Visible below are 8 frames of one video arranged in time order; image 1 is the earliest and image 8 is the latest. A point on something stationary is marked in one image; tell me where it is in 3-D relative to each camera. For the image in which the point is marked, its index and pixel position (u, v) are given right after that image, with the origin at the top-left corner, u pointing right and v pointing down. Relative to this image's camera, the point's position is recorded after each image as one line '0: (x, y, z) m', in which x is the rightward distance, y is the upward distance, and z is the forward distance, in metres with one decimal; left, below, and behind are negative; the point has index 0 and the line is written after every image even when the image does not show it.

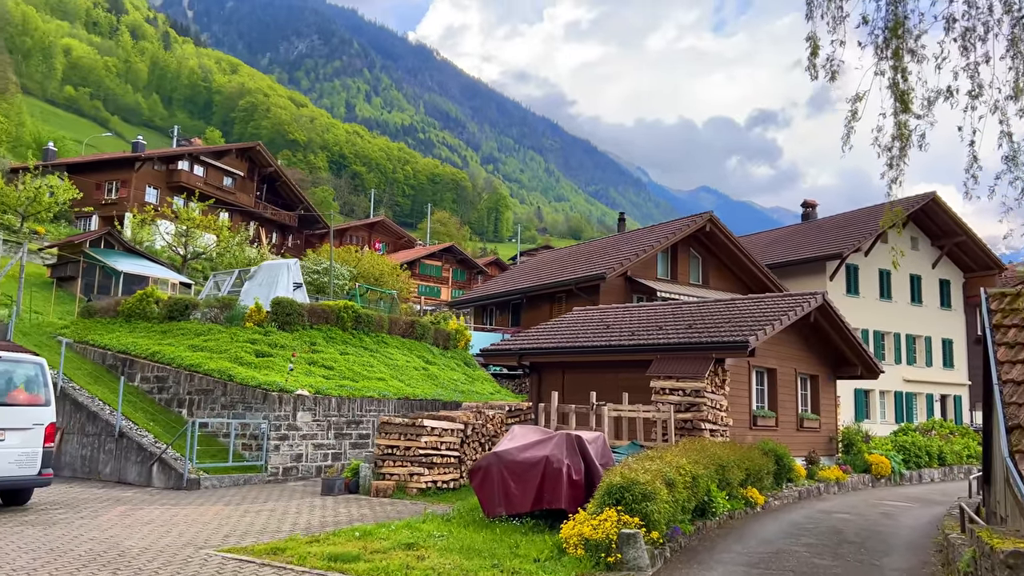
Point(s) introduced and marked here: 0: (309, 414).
0: (-4.1, -2.6, +16.7) m
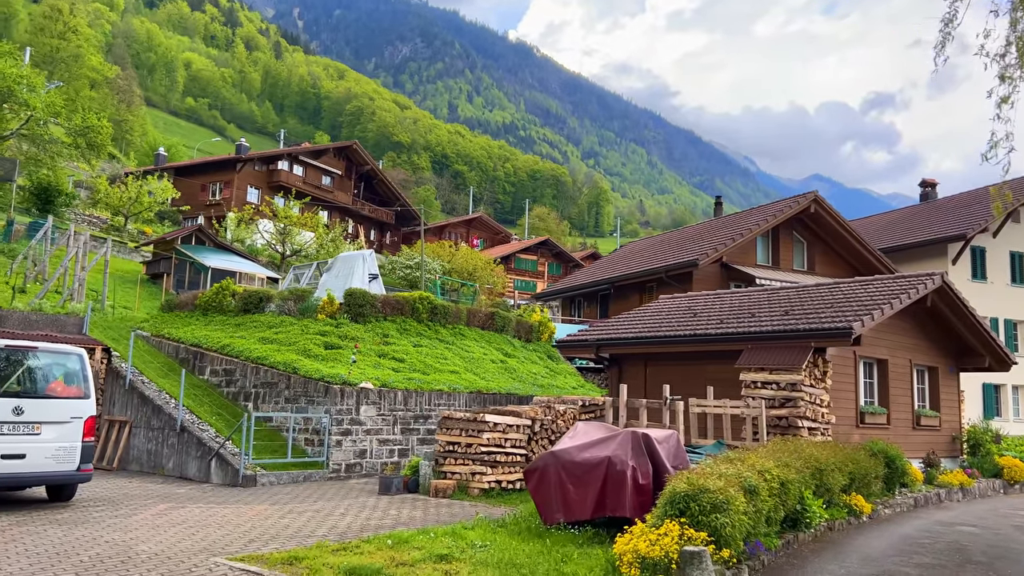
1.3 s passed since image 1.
0: (-2.7, -2.3, +15.9) m
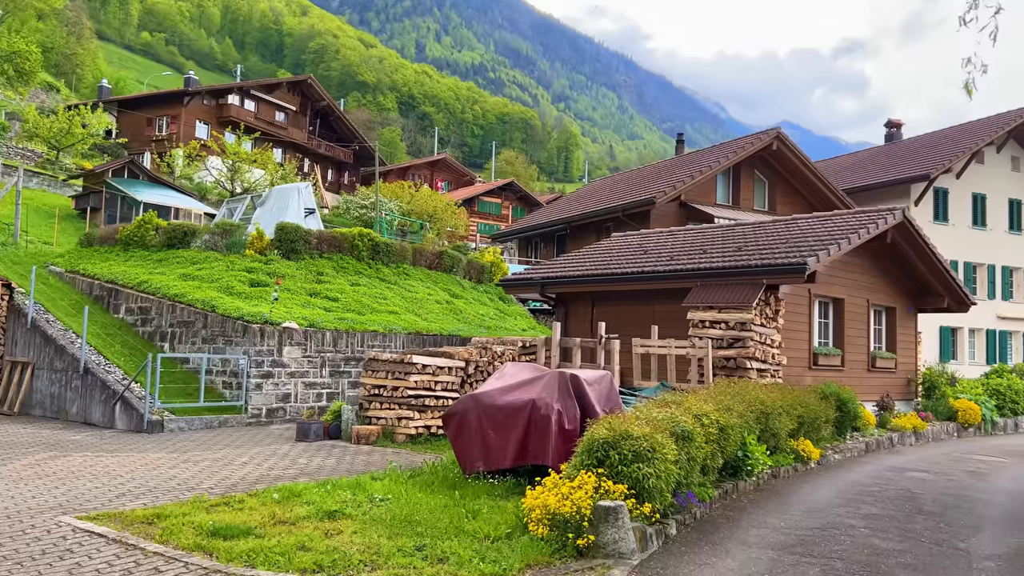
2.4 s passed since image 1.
0: (-3.9, -1.1, +14.8) m
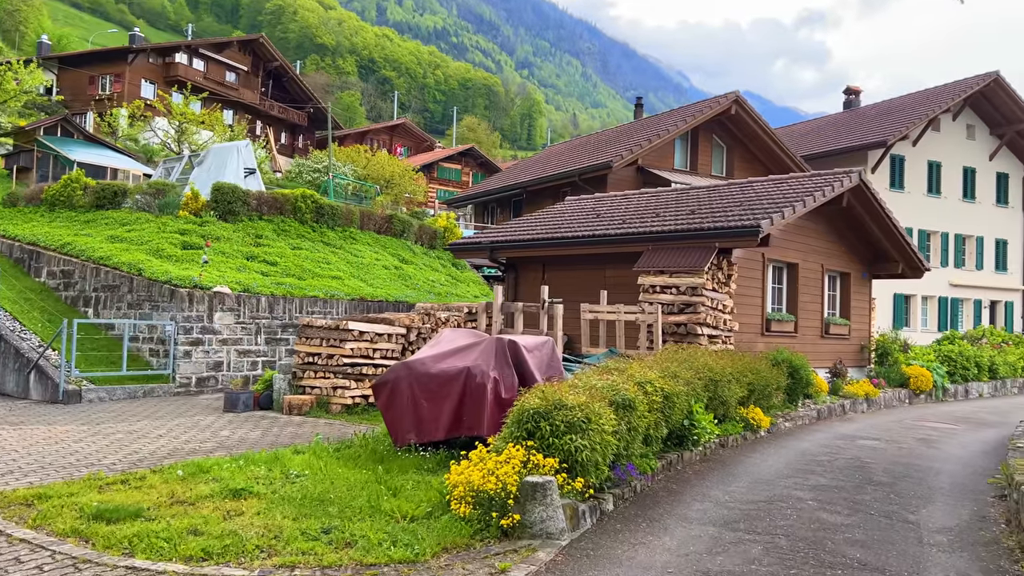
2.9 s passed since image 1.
0: (-4.8, -0.5, +14.0) m
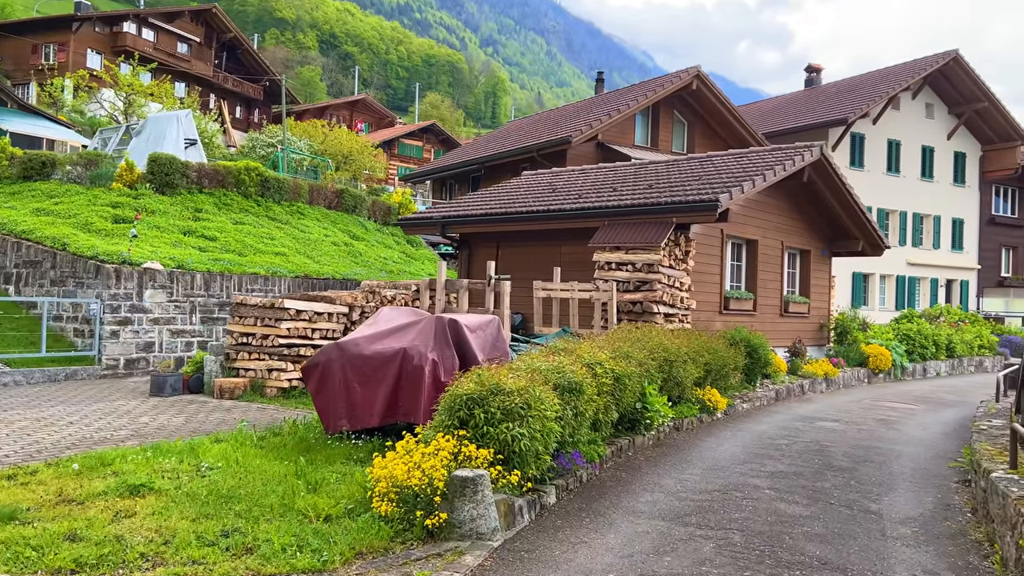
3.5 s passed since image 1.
0: (-5.6, -0.1, +13.2) m
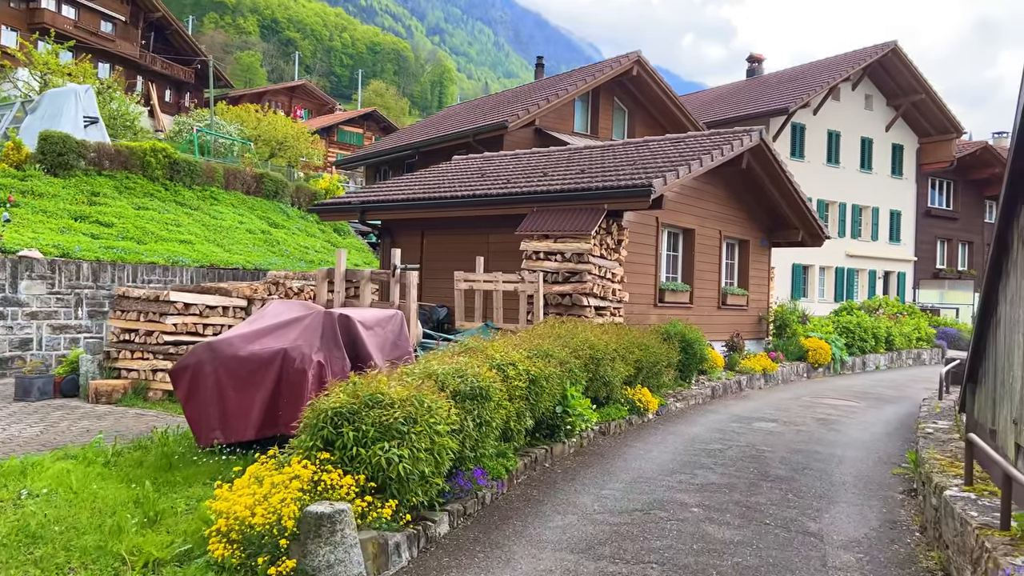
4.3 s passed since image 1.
0: (-6.8, +0.1, +11.8) m
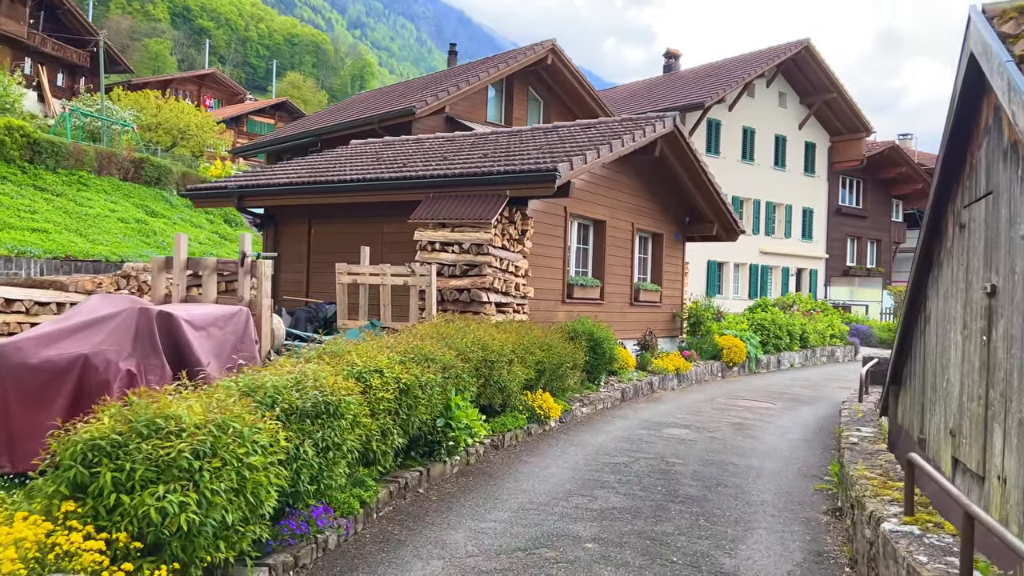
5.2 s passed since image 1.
0: (-8.2, +0.1, +10.0) m
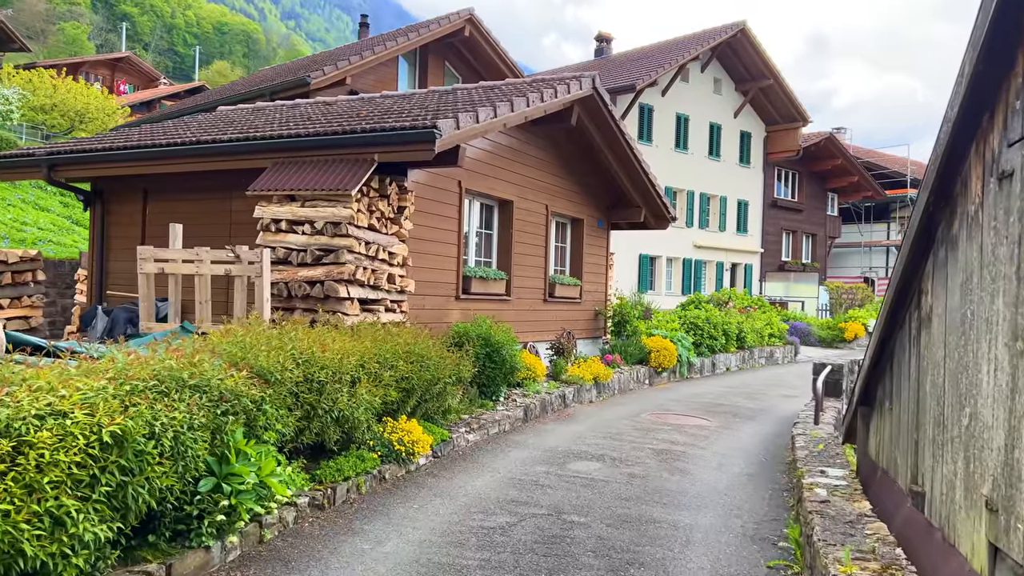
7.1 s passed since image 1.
0: (-9.4, +0.2, +7.1) m
